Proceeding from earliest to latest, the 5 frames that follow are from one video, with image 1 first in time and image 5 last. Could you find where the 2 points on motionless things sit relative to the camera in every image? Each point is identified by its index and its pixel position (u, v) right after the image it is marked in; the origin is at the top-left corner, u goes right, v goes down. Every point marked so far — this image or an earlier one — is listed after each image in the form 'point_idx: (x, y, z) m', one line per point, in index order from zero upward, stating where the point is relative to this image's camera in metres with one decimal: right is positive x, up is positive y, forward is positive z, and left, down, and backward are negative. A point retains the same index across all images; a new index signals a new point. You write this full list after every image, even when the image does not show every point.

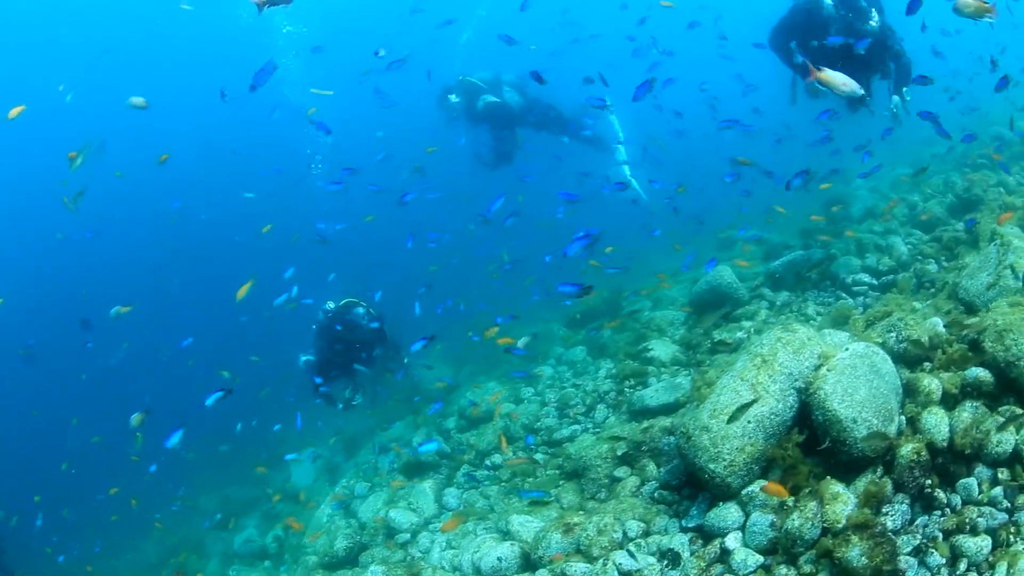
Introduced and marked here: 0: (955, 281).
0: (+5.4, +0.3, +6.2) m
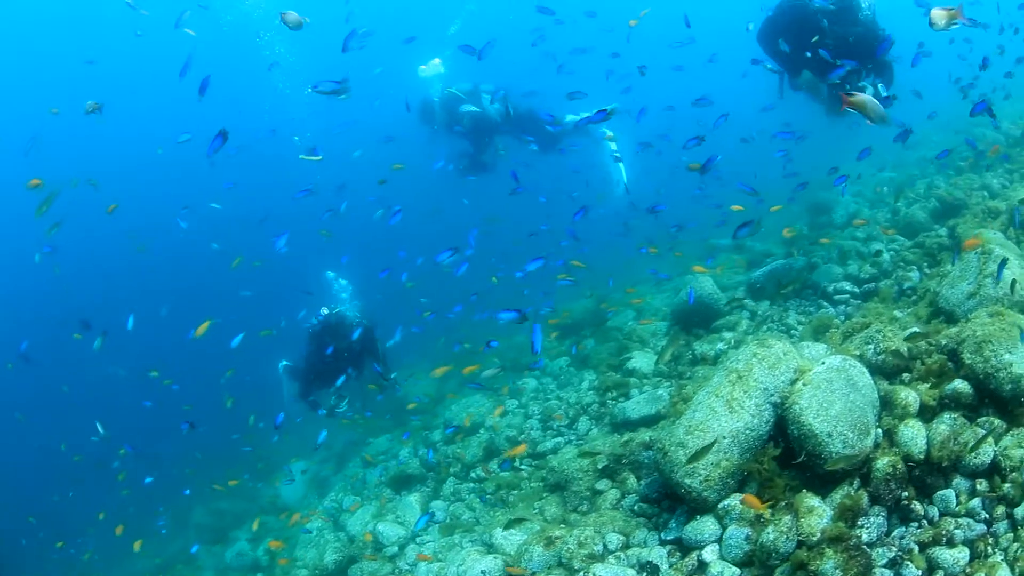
0: (+5.1, +0.1, +6.3) m
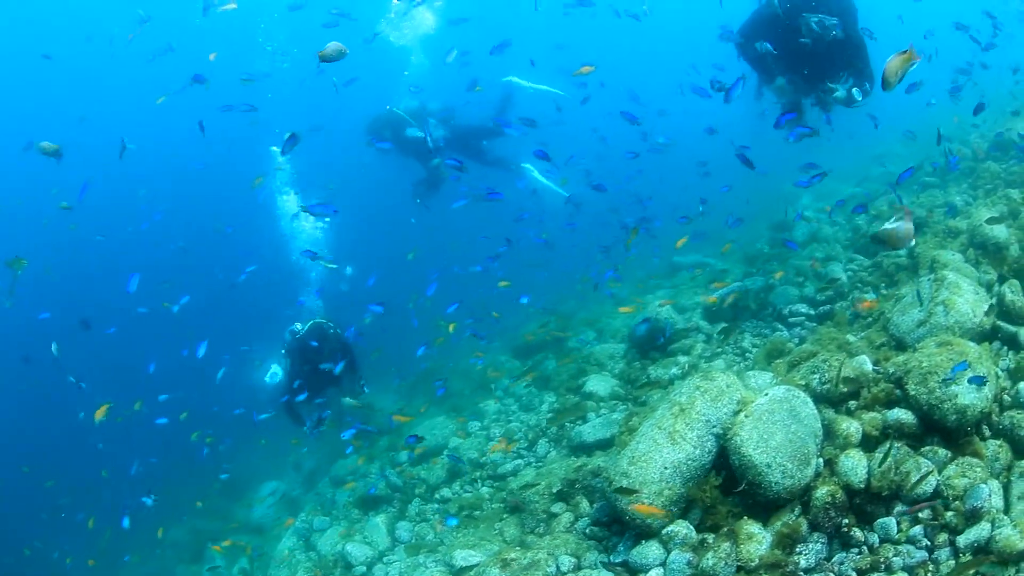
0: (+4.6, -0.3, +6.4) m
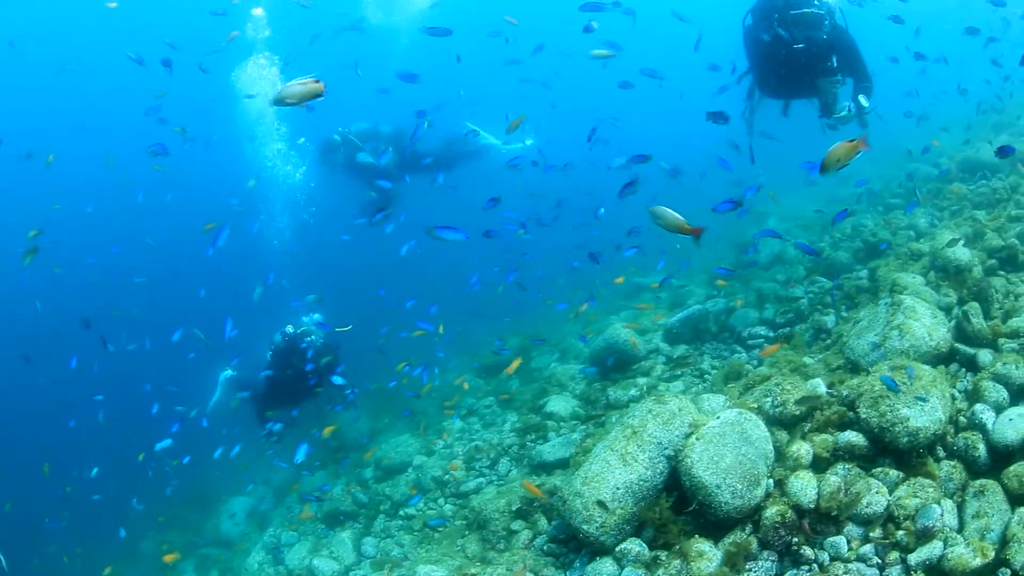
0: (+4.1, -0.7, +6.6) m
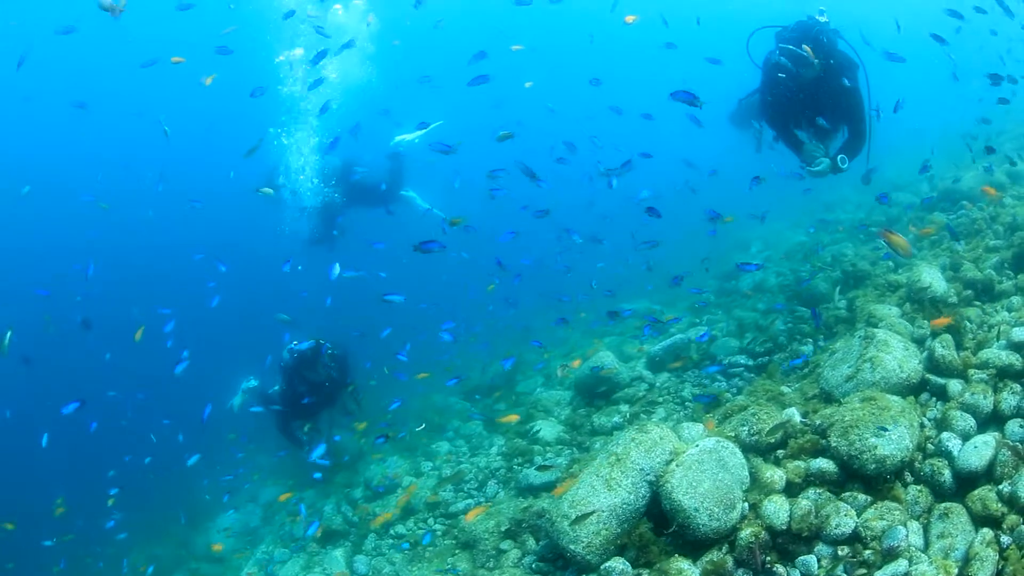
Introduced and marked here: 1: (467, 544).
0: (+4.0, -1.2, +7.1) m
1: (-0.6, -3.2, +6.7) m
